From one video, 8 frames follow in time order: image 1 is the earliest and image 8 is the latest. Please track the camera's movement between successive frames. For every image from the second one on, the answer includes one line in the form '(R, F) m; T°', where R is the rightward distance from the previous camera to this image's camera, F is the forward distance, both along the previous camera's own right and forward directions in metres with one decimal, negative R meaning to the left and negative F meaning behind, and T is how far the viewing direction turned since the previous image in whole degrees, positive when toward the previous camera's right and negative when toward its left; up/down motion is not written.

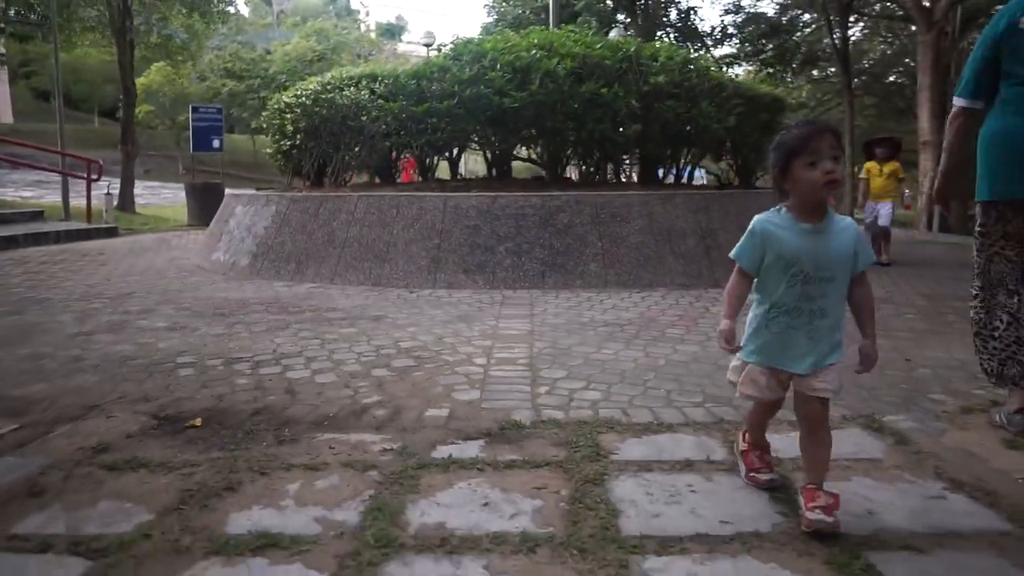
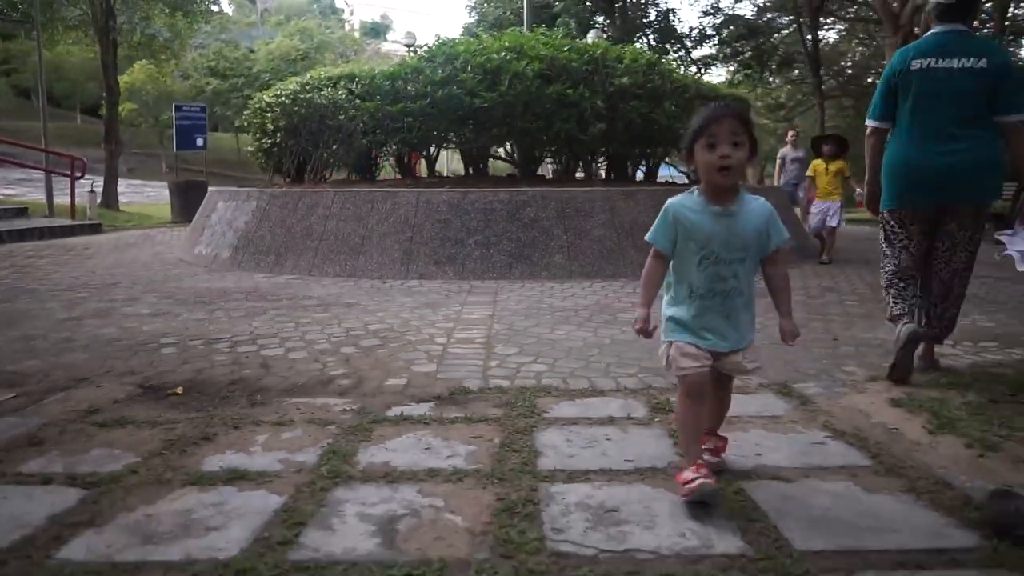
(+0.2, -0.4) m; +1°
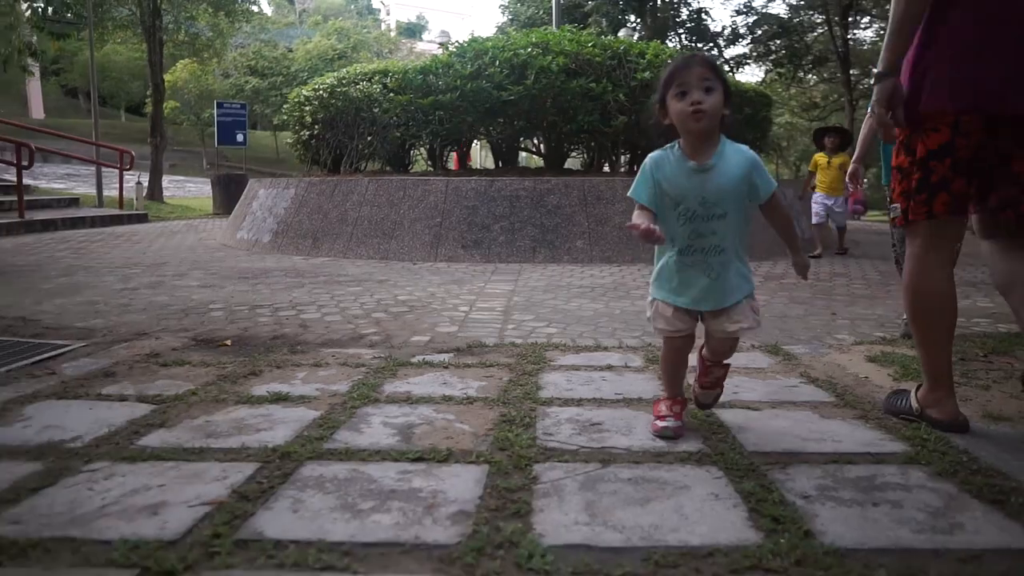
(+0.1, -0.4) m; -2°
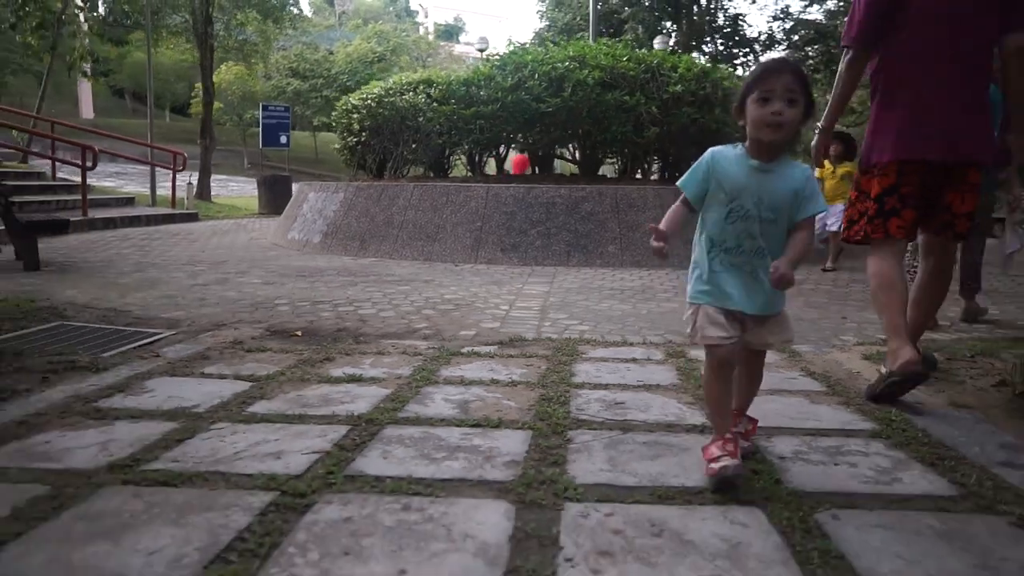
(0.0, -0.5) m; -2°
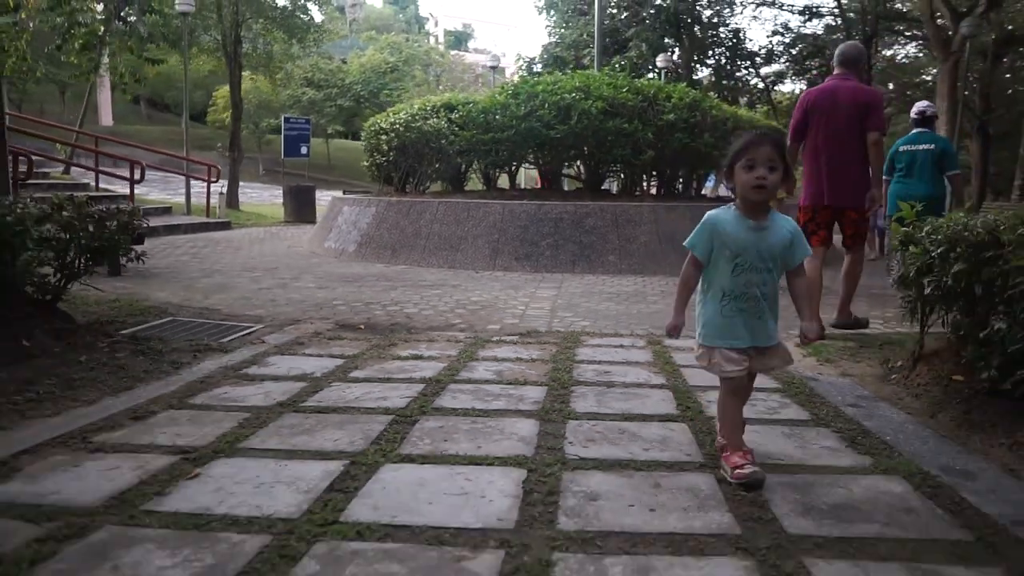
(-0.1, -1.2) m; 0°
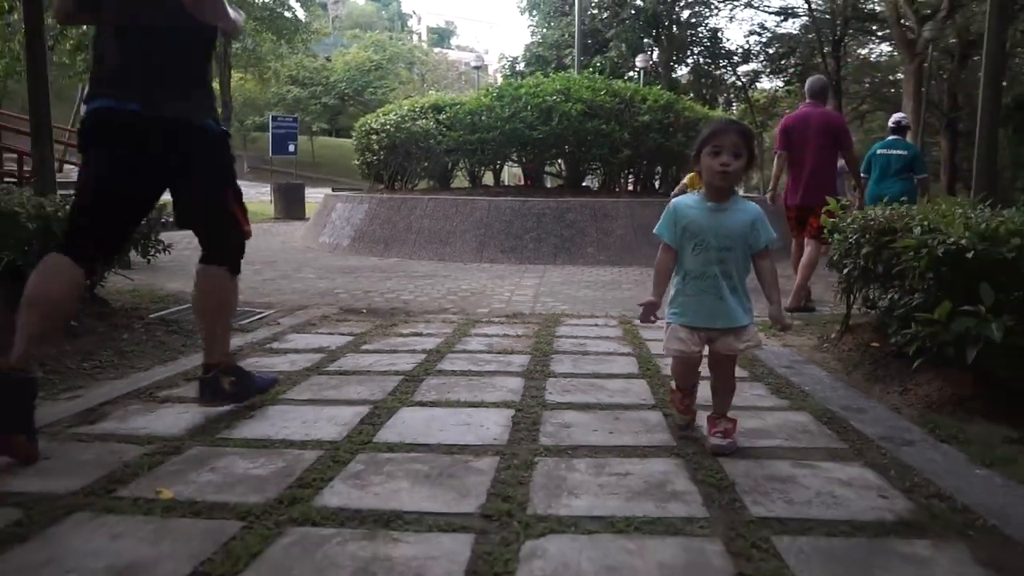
(0.0, -0.7) m; +1°
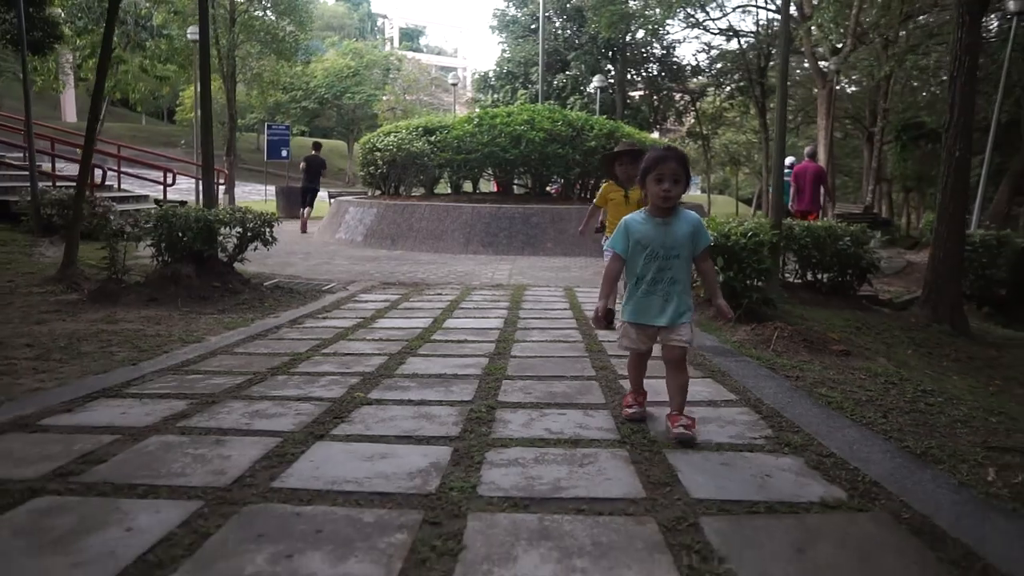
(-0.2, -3.3) m; +2°
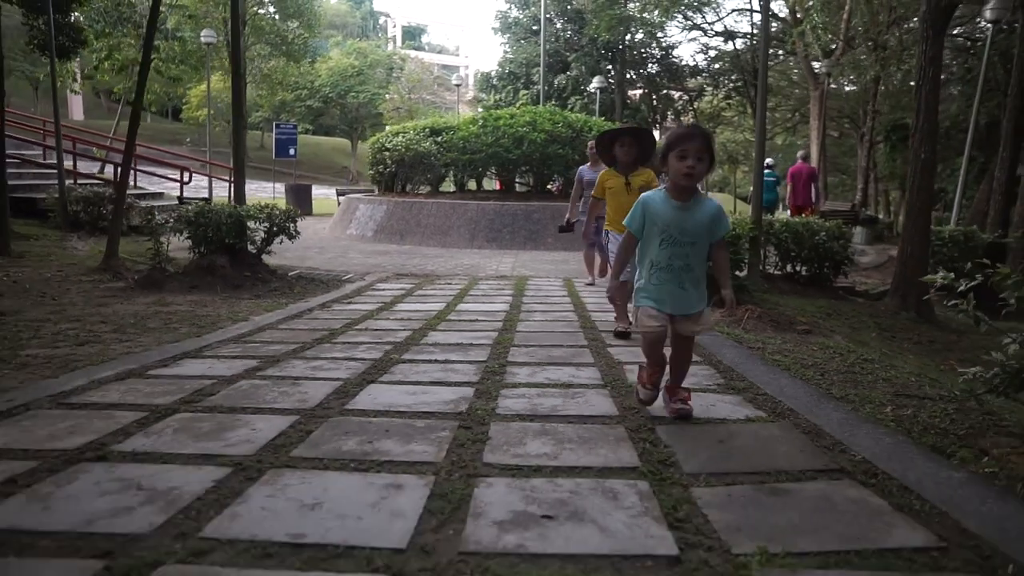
(0.0, -0.8) m; 0°
